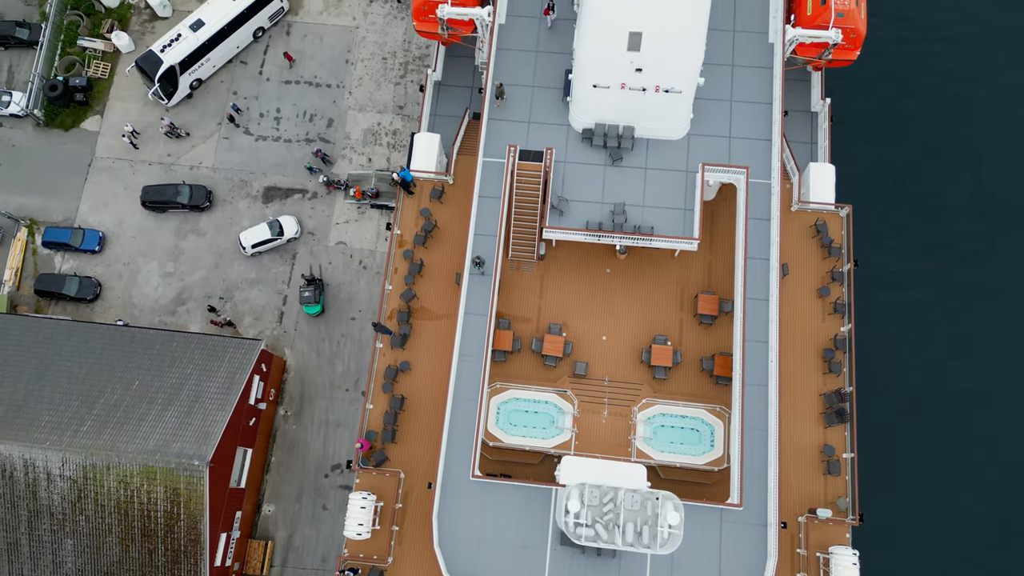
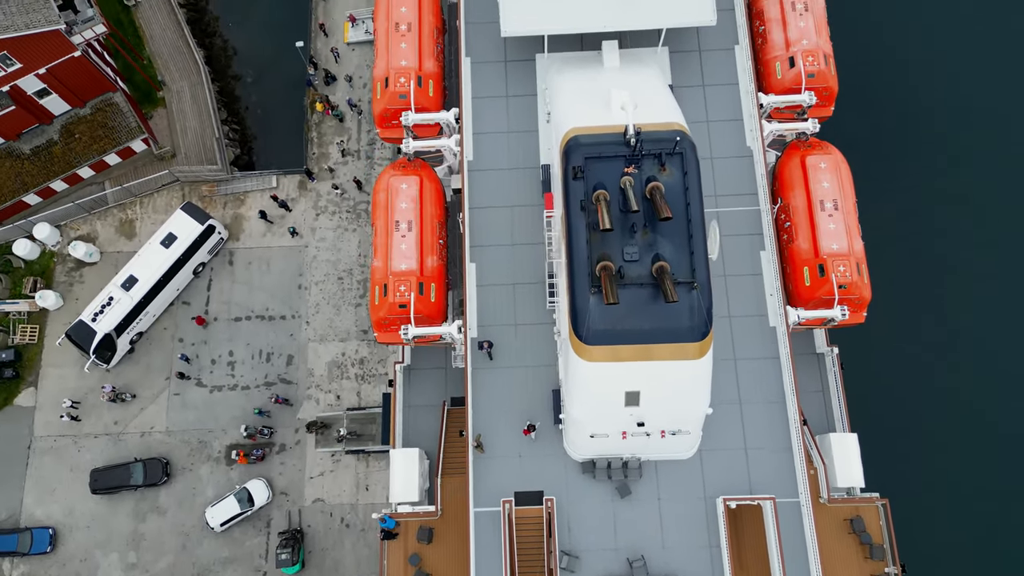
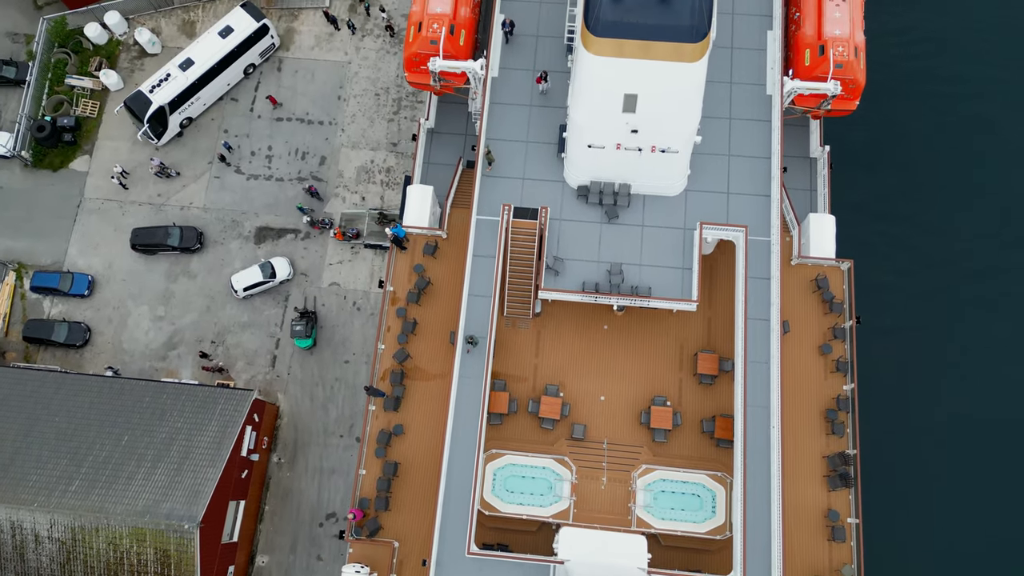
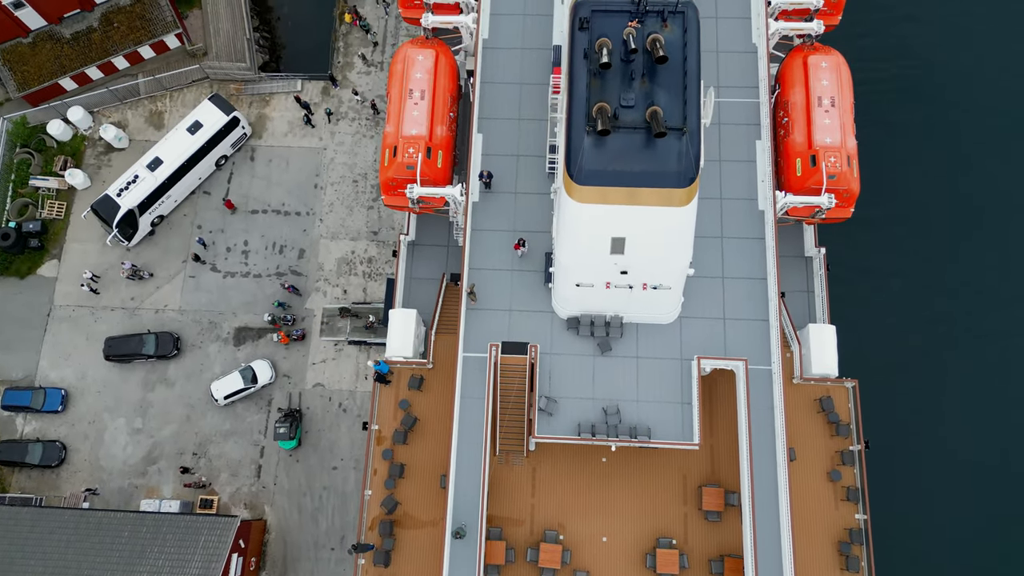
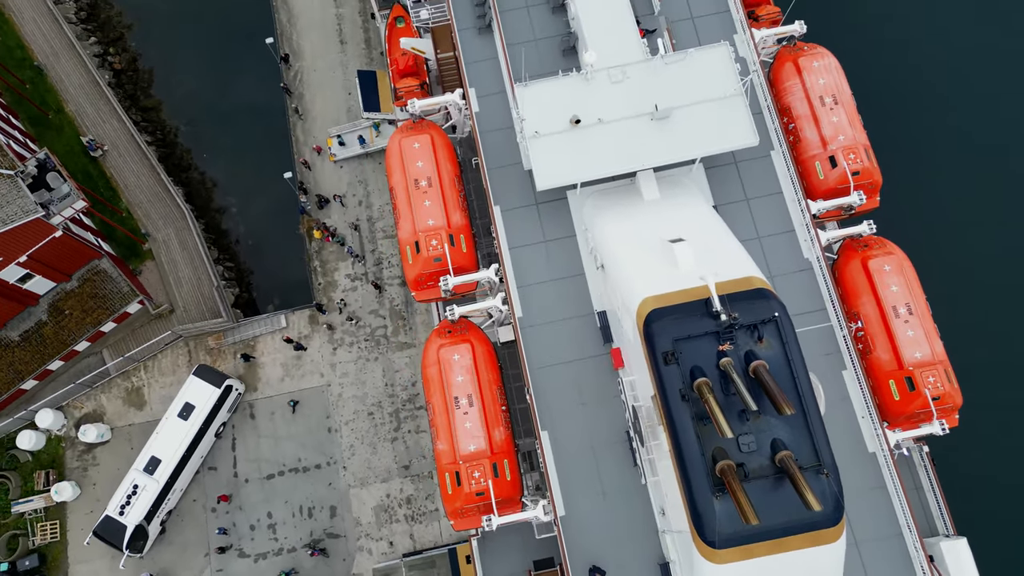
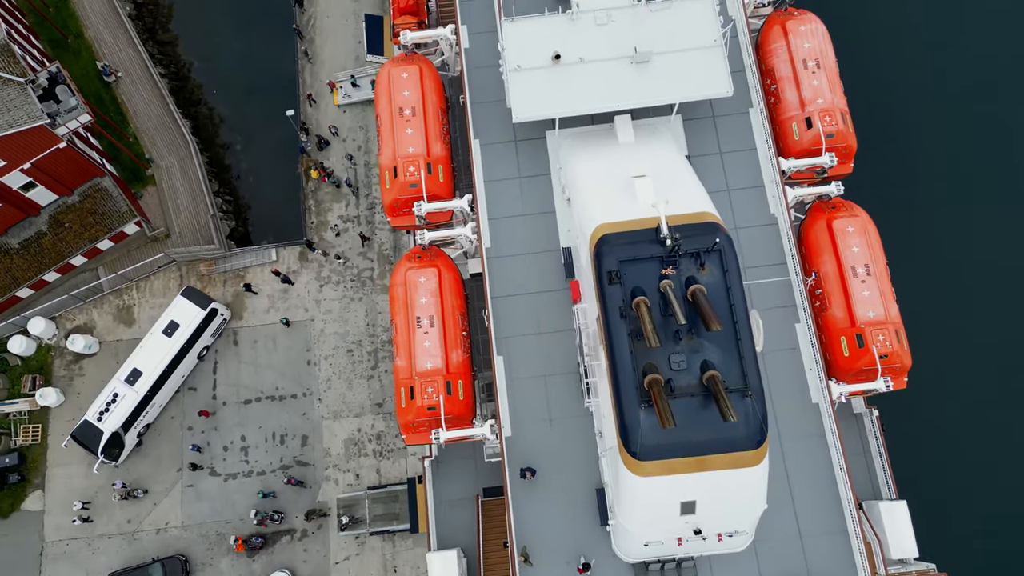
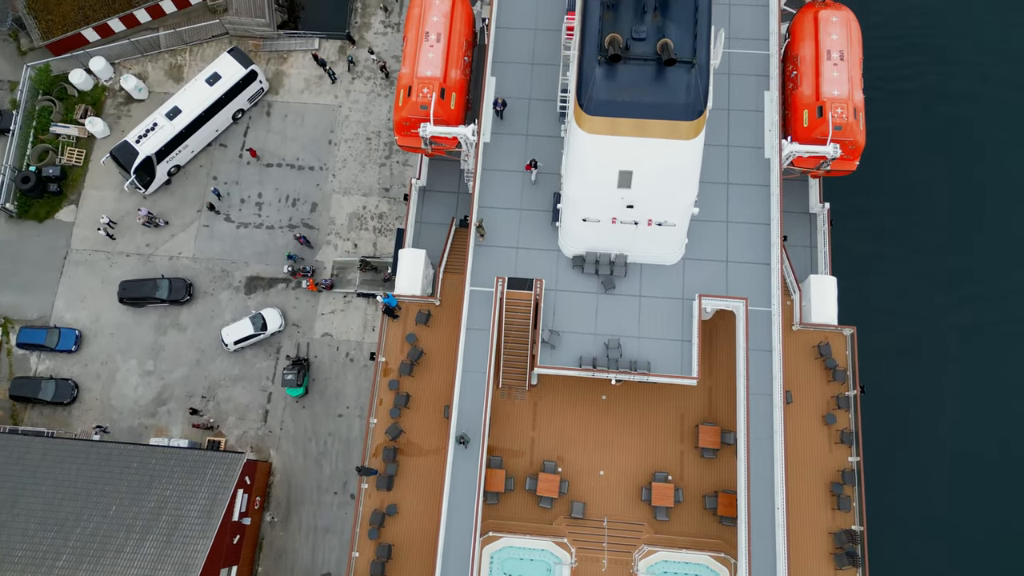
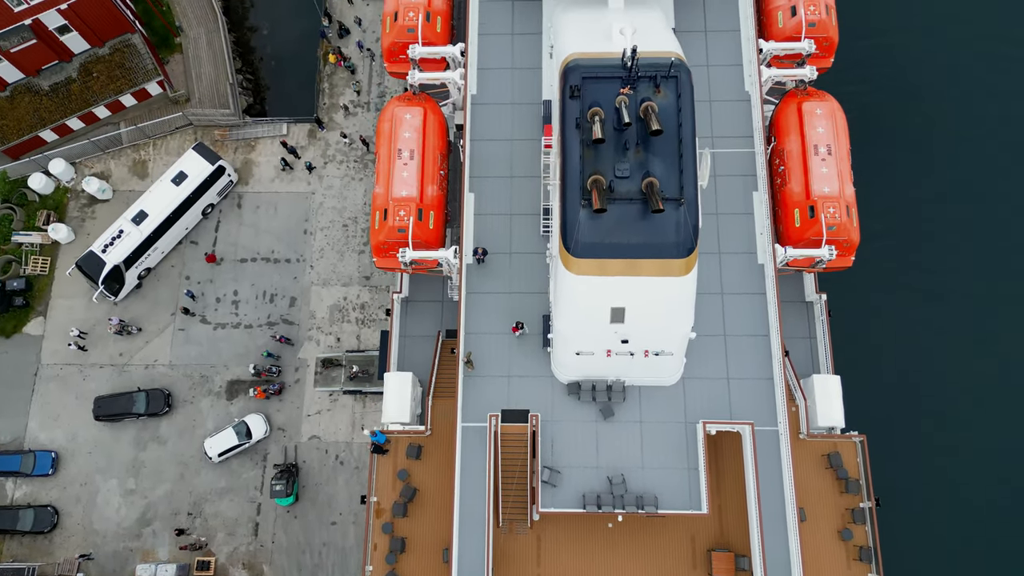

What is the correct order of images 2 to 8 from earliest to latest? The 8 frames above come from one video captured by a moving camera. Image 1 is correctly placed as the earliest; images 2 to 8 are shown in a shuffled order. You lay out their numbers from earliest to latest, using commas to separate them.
3, 7, 4, 8, 2, 6, 5
